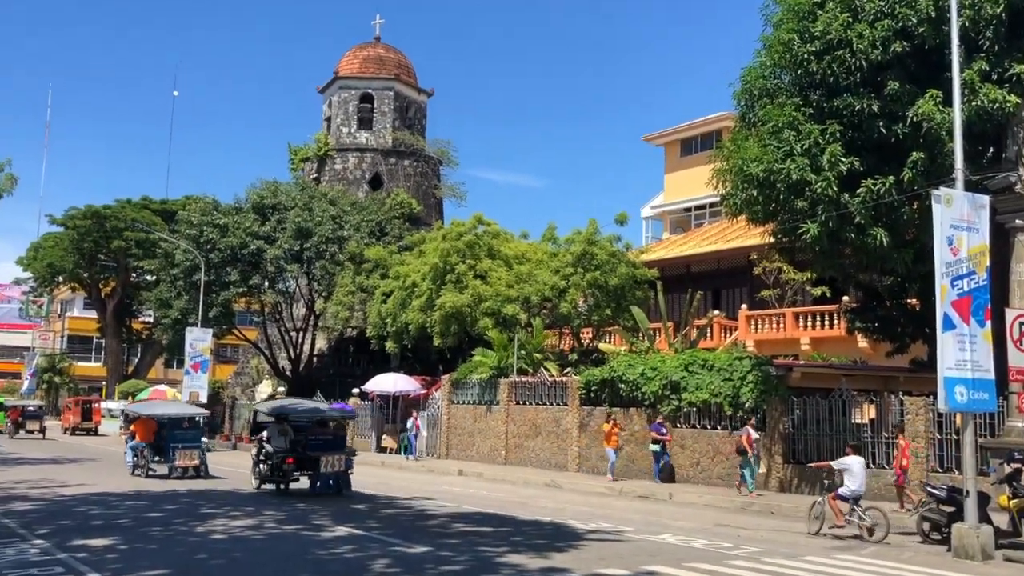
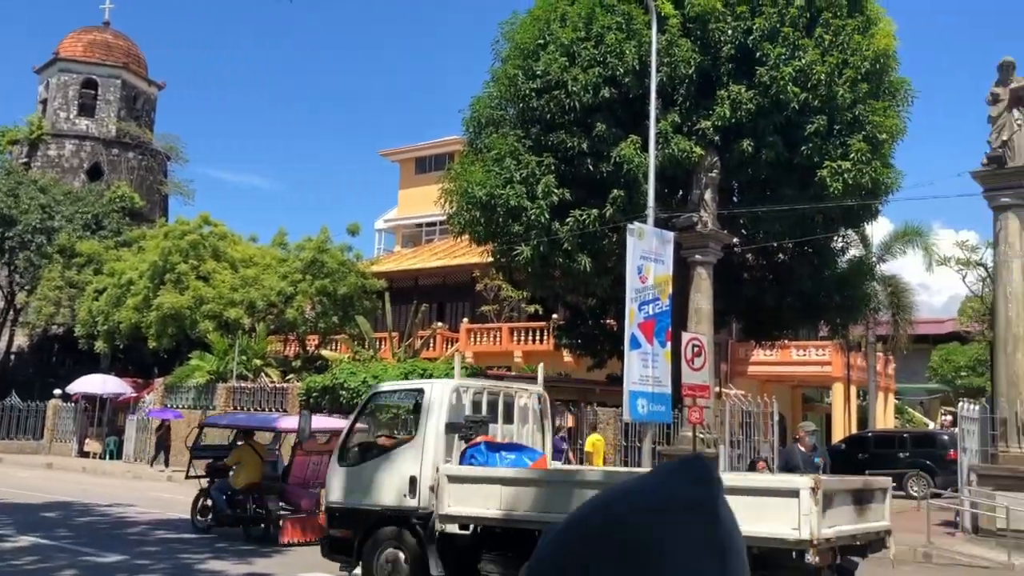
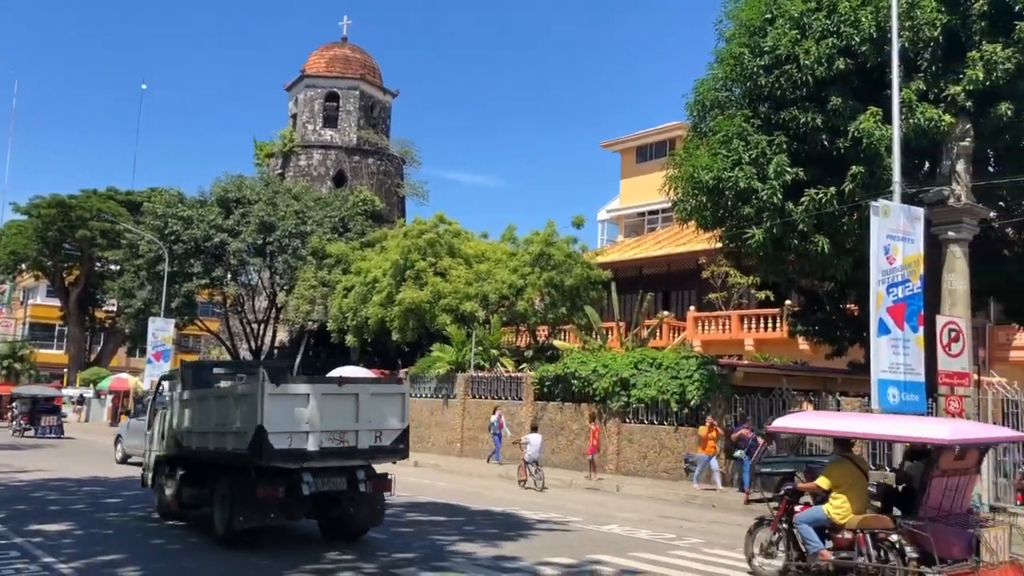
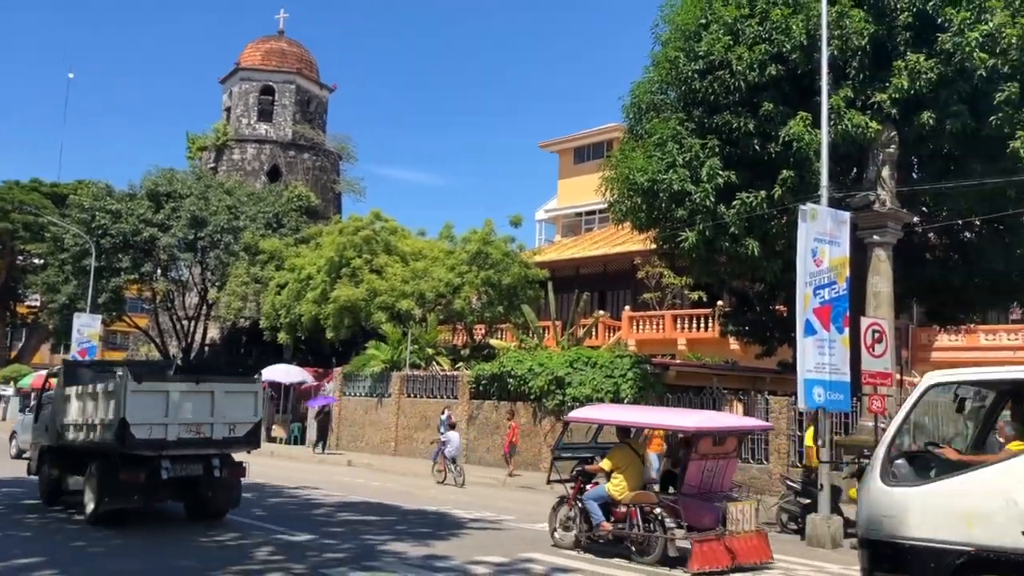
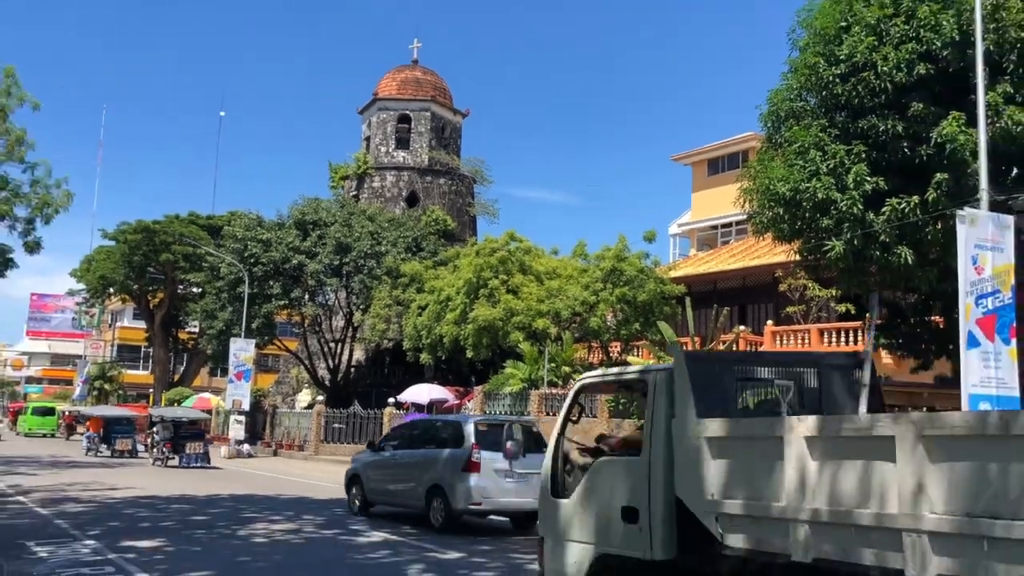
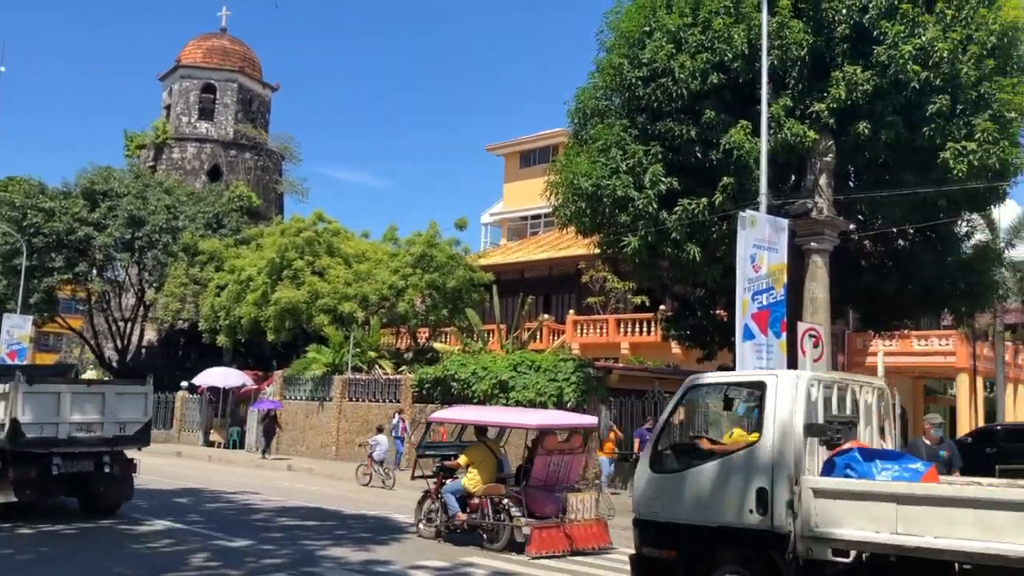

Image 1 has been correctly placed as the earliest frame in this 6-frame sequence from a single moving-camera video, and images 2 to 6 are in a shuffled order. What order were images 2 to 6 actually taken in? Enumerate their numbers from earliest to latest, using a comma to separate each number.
5, 3, 4, 6, 2
